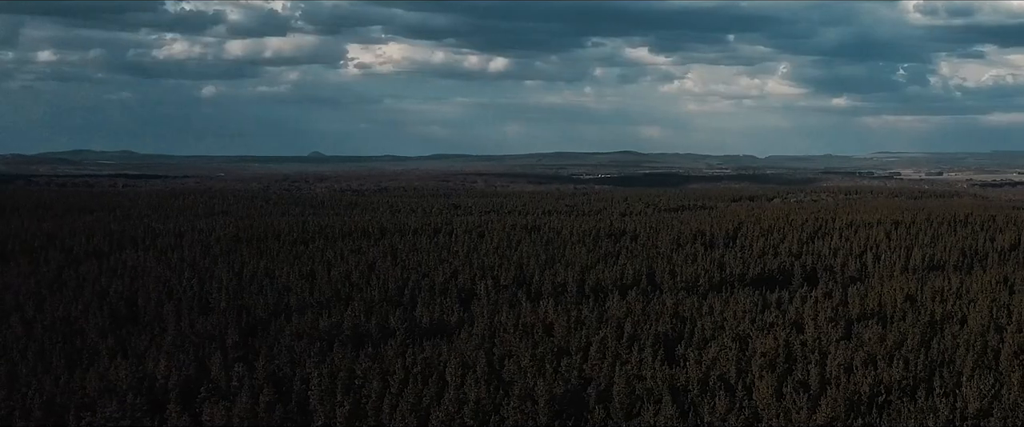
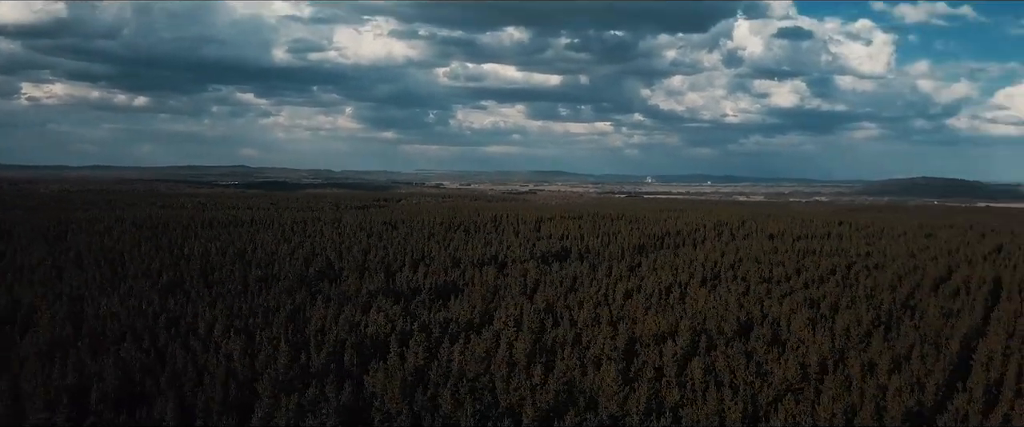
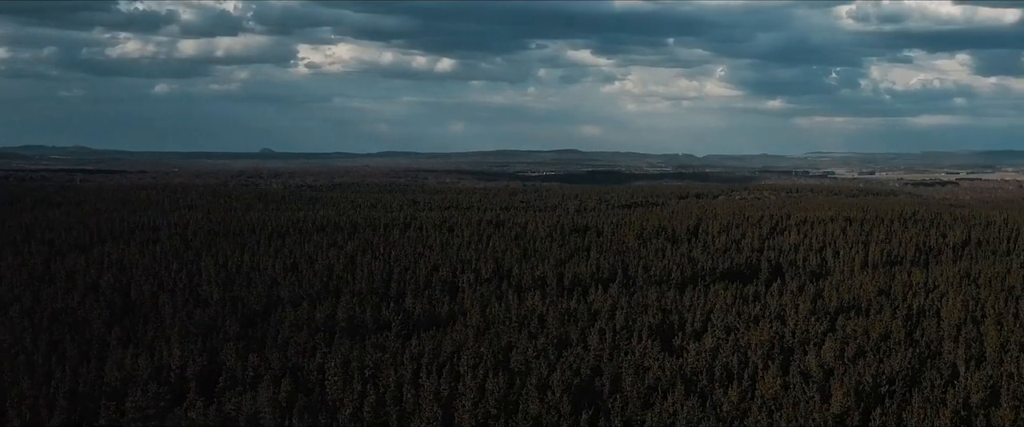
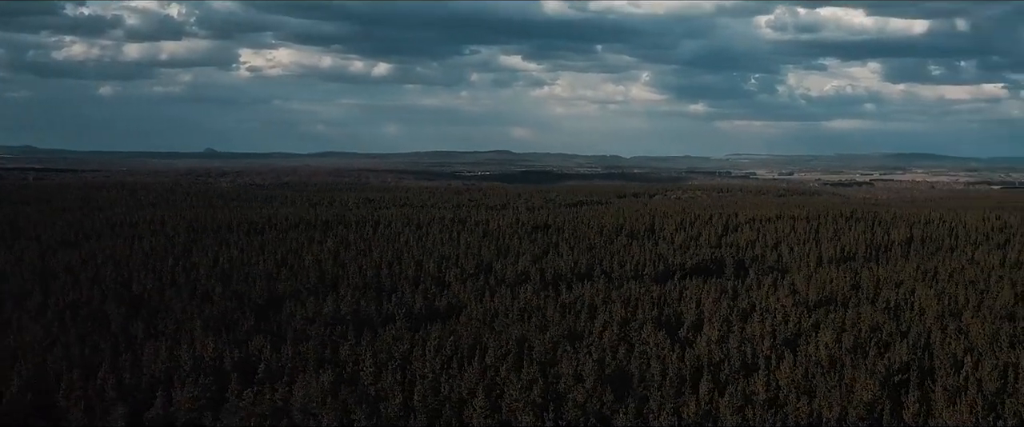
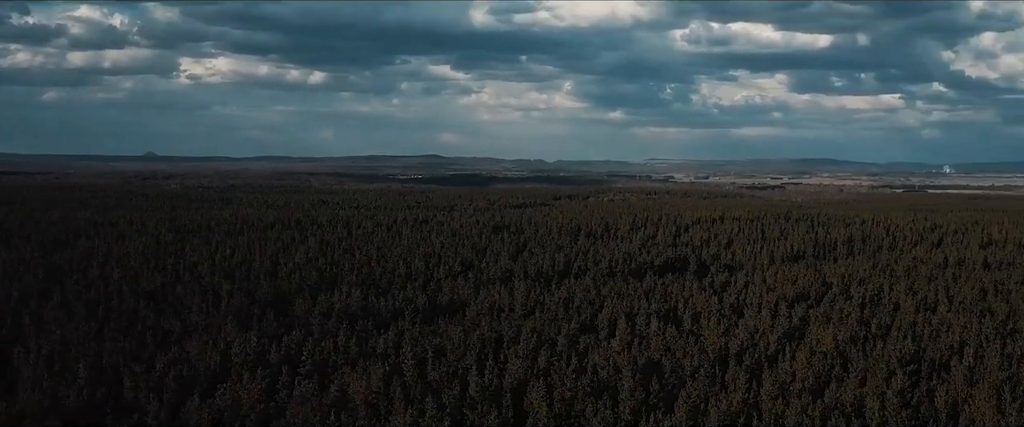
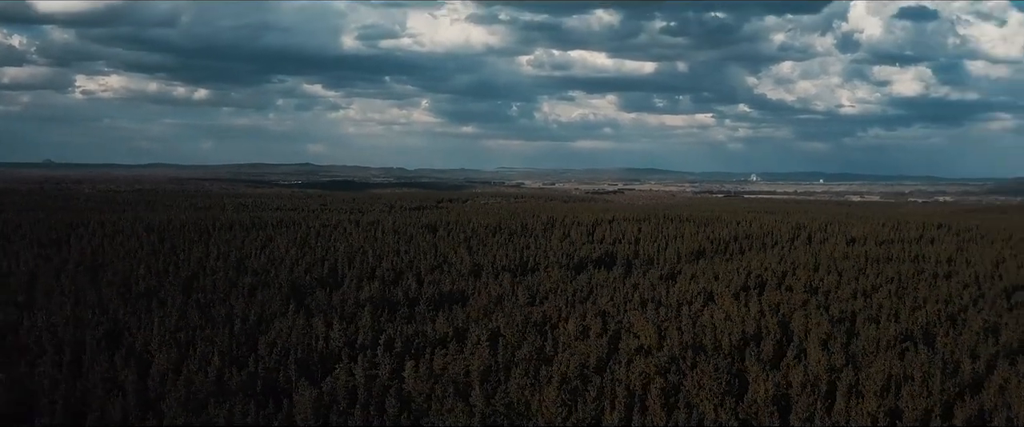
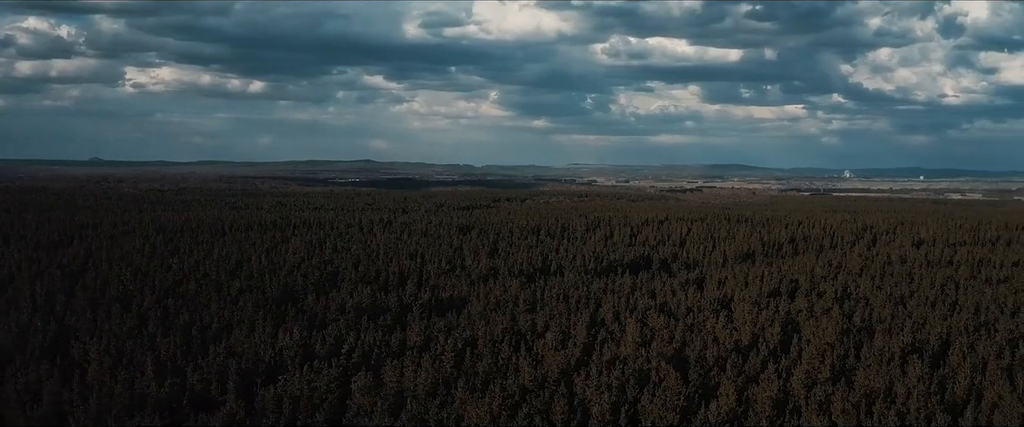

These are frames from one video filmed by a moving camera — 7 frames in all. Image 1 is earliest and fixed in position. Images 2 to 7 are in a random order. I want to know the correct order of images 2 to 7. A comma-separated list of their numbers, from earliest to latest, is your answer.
3, 4, 5, 7, 6, 2
